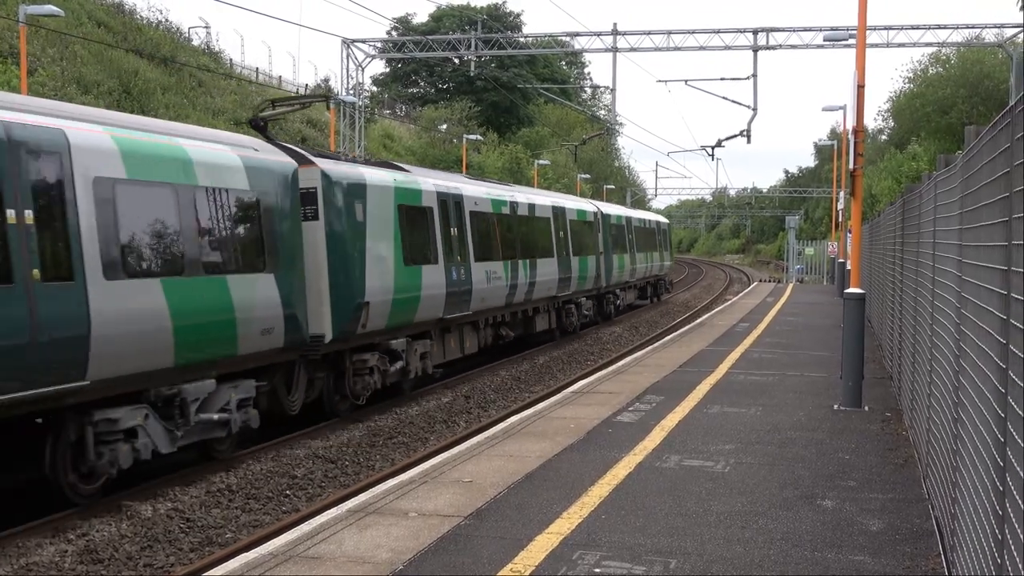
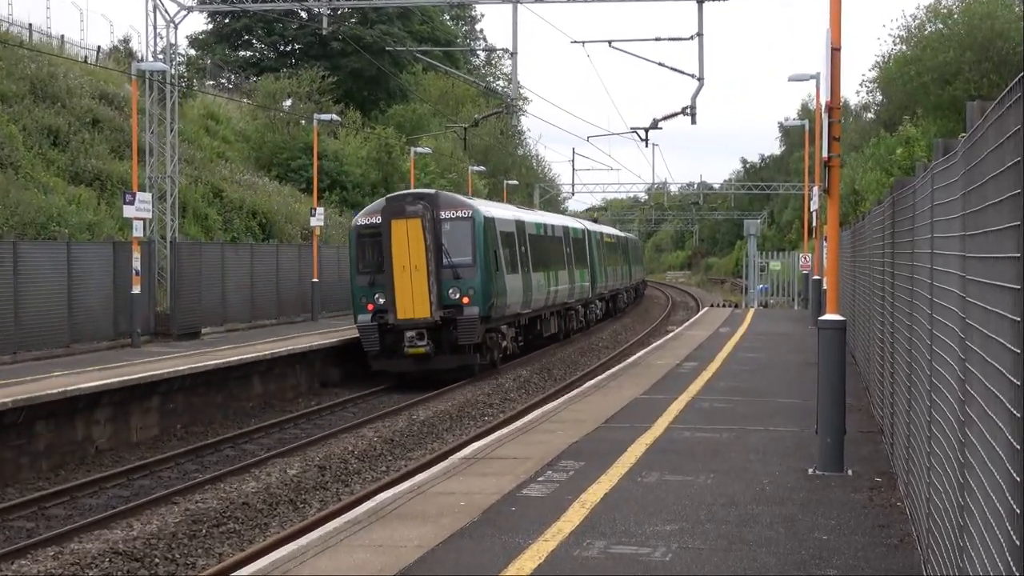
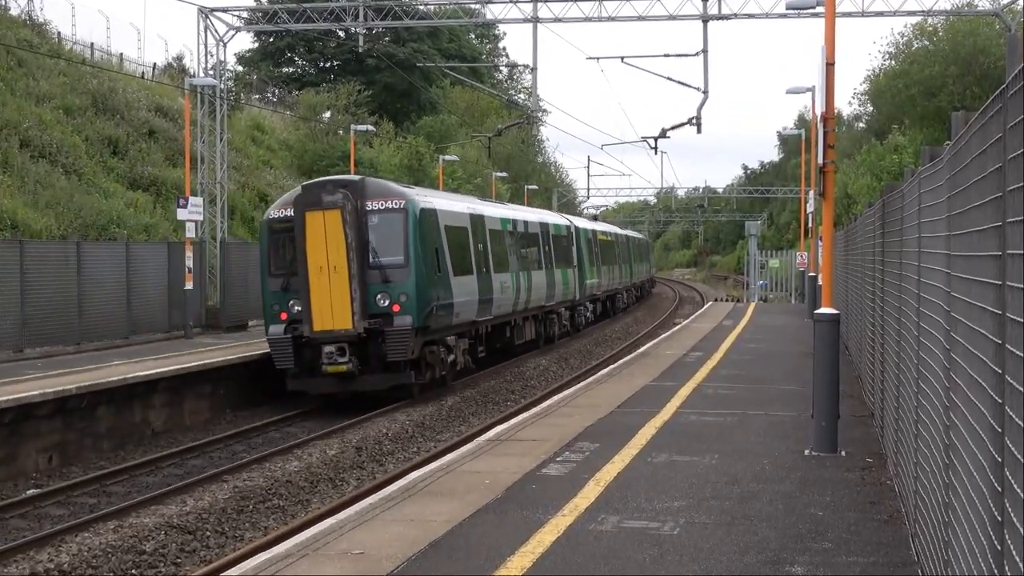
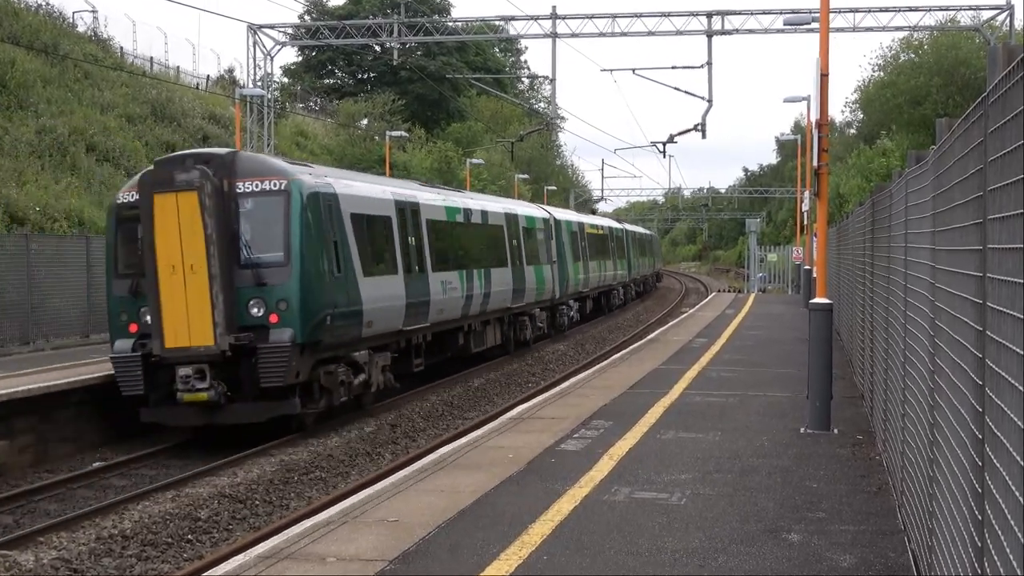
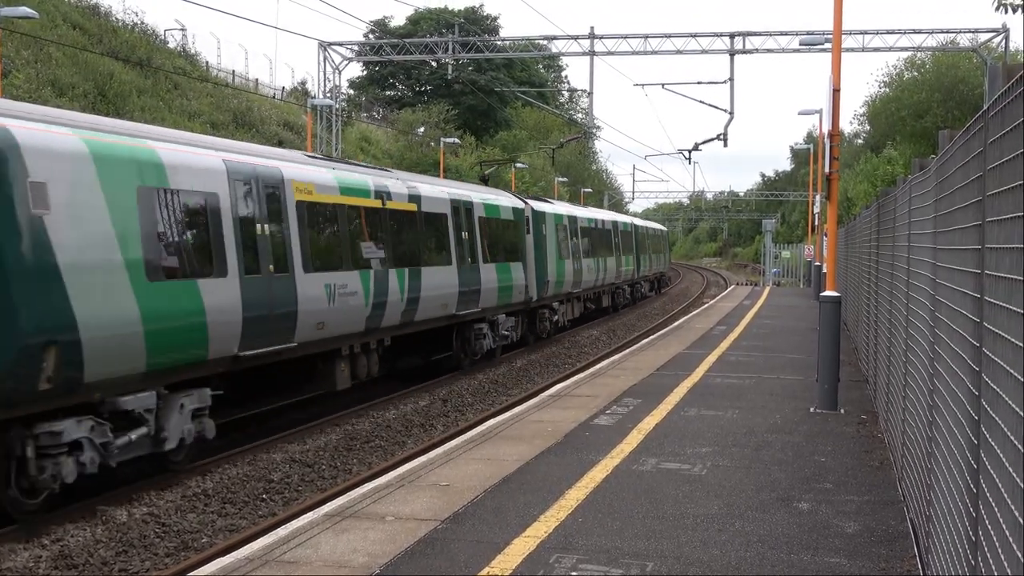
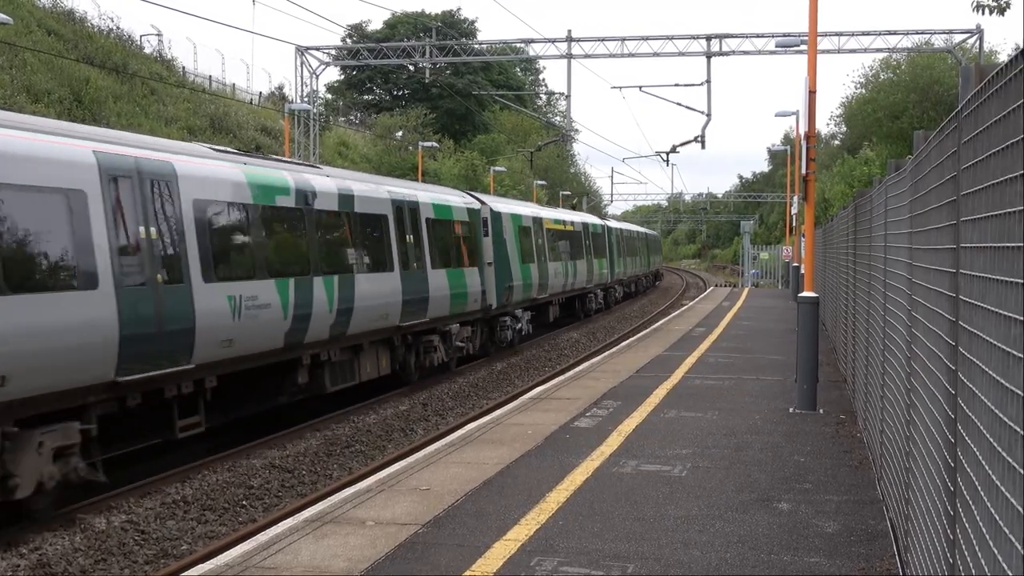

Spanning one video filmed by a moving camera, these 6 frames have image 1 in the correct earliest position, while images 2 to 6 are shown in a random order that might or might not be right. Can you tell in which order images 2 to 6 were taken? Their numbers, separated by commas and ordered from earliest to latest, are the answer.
5, 6, 4, 3, 2
